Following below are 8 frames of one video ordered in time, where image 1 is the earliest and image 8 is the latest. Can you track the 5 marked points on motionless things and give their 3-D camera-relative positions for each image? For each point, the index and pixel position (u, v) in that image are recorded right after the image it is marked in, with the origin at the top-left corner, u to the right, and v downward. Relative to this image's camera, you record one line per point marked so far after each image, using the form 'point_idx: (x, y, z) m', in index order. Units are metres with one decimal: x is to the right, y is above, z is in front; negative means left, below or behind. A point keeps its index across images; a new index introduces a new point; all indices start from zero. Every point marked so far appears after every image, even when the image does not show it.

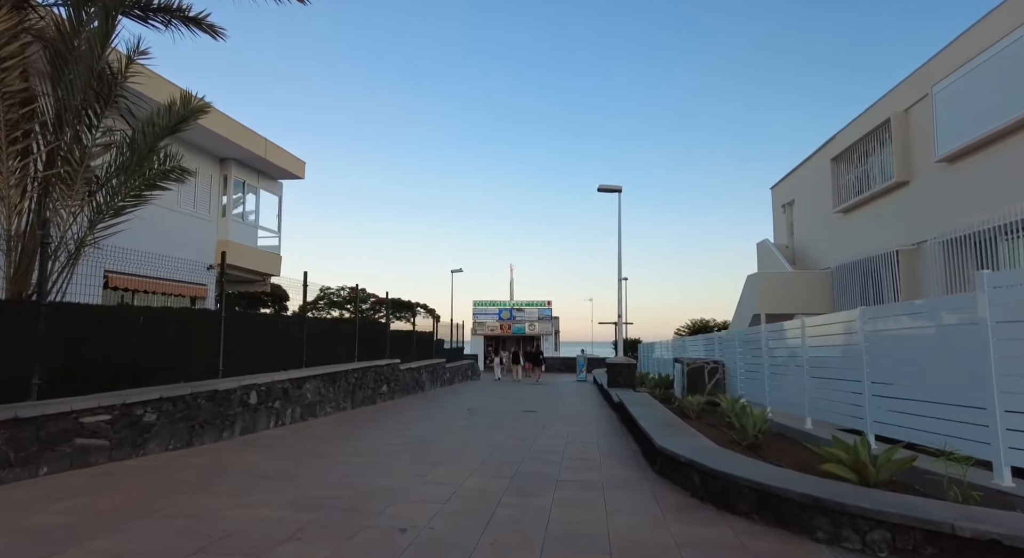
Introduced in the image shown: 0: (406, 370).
0: (-3.3, -2.8, +17.8) m
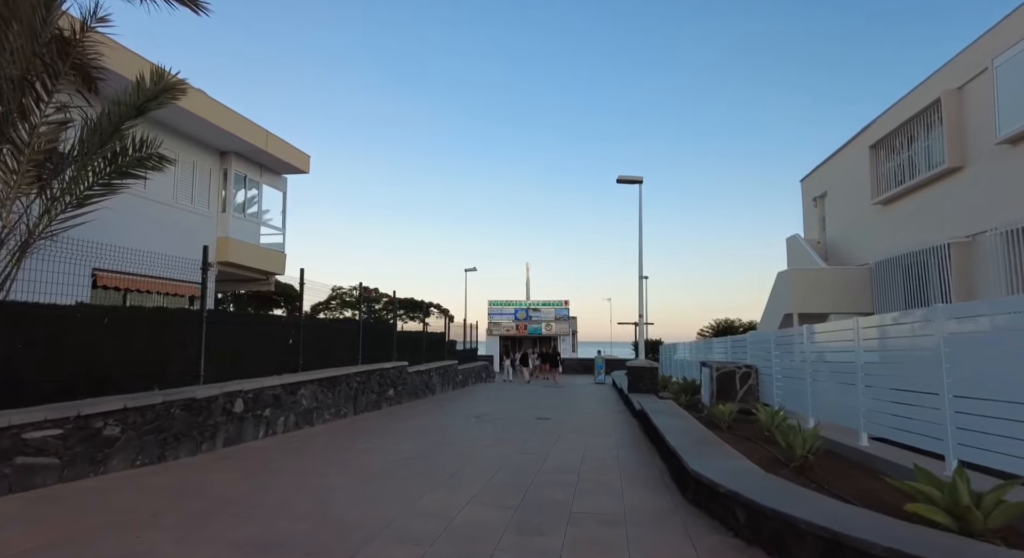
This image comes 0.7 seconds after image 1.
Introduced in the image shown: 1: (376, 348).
0: (-2.8, -2.7, +16.9) m
1: (-3.5, -1.8, +14.9) m
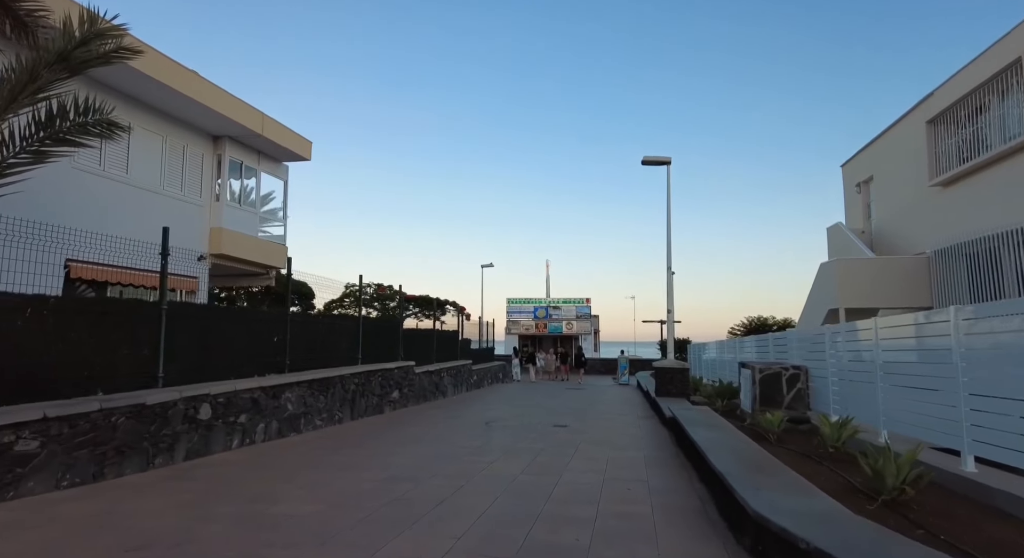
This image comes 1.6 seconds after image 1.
0: (-2.4, -2.6, +15.8) m
1: (-3.1, -1.6, +13.8) m
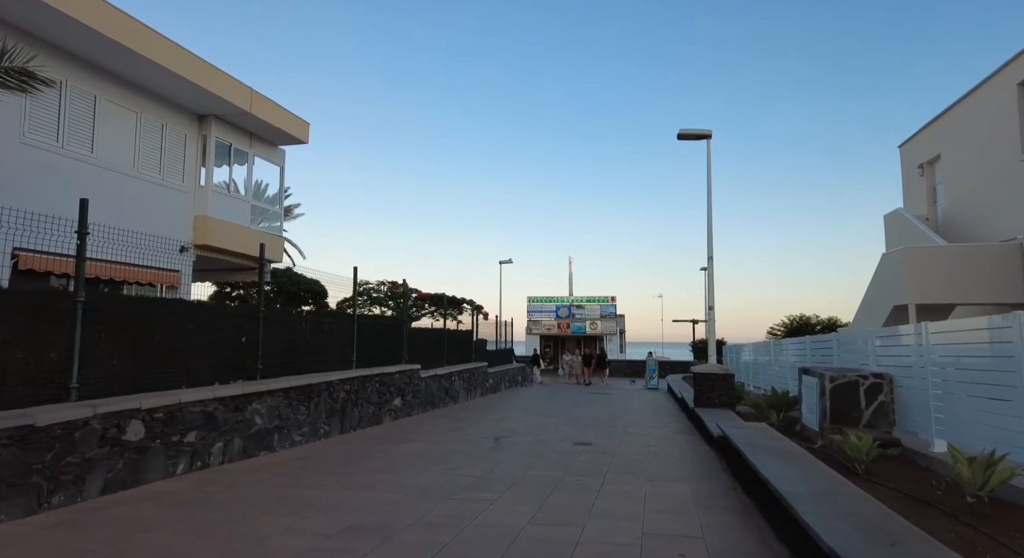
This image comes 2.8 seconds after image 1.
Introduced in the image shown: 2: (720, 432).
0: (-2.0, -2.4, +14.2) m
1: (-2.8, -1.5, +12.3) m
2: (+2.8, -2.1, +8.0) m
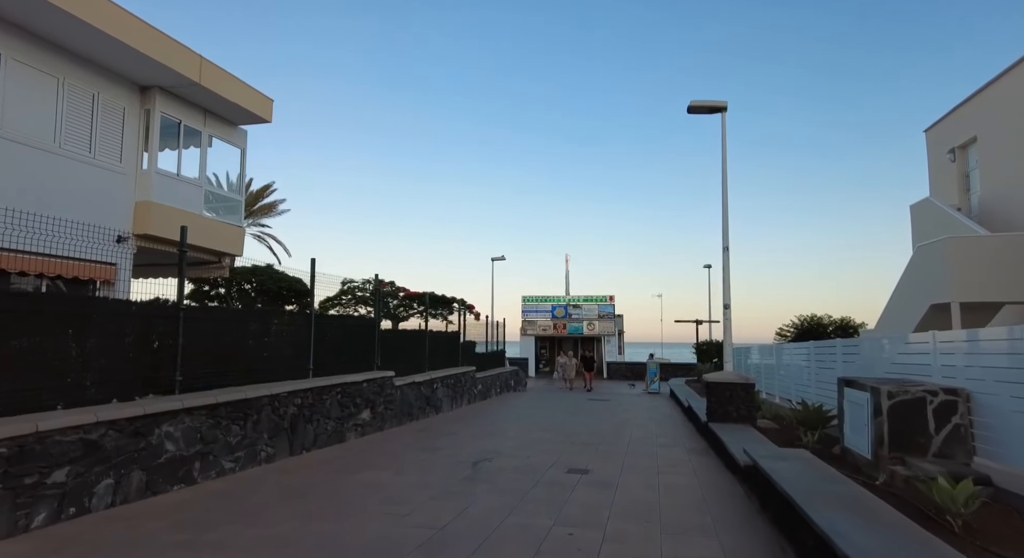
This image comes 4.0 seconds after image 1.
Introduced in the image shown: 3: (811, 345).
0: (-2.3, -2.3, +12.6) m
1: (-3.1, -1.3, +10.7) m
2: (+2.6, -2.0, +6.4) m
3: (+7.9, -1.7, +15.5) m
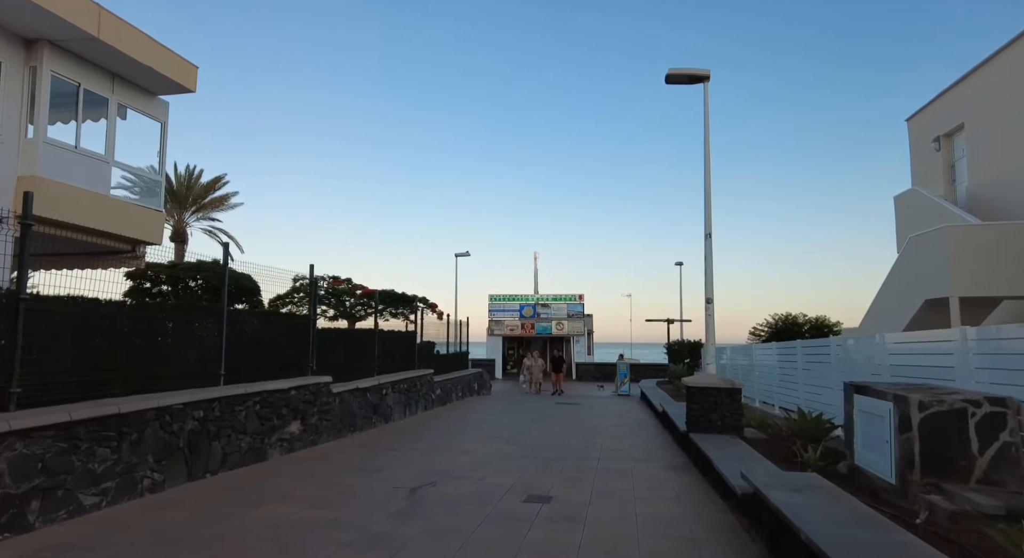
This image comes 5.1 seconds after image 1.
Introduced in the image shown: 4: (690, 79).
0: (-3.1, -2.2, +11.1) m
1: (-3.8, -1.2, +9.2) m
2: (+2.1, -1.8, +5.2) m
3: (+7.0, -1.6, +14.5) m
4: (+2.8, +3.2, +9.3) m
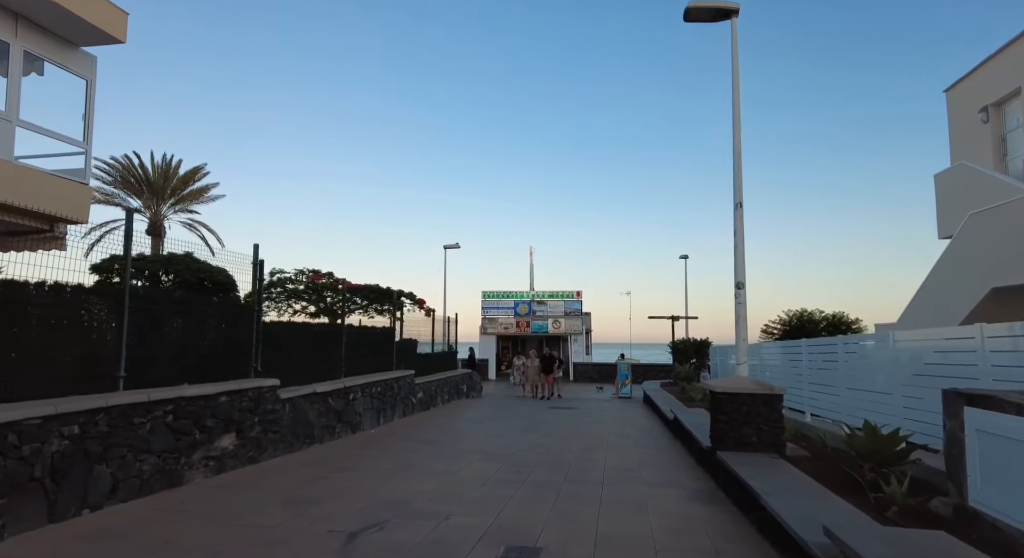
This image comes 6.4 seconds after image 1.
0: (-3.3, -1.9, +9.4) m
1: (-4.0, -0.9, +7.4) m
2: (+1.9, -1.6, +3.4) m
3: (+6.7, -1.4, +12.8) m
4: (+2.6, +3.4, +7.5) m
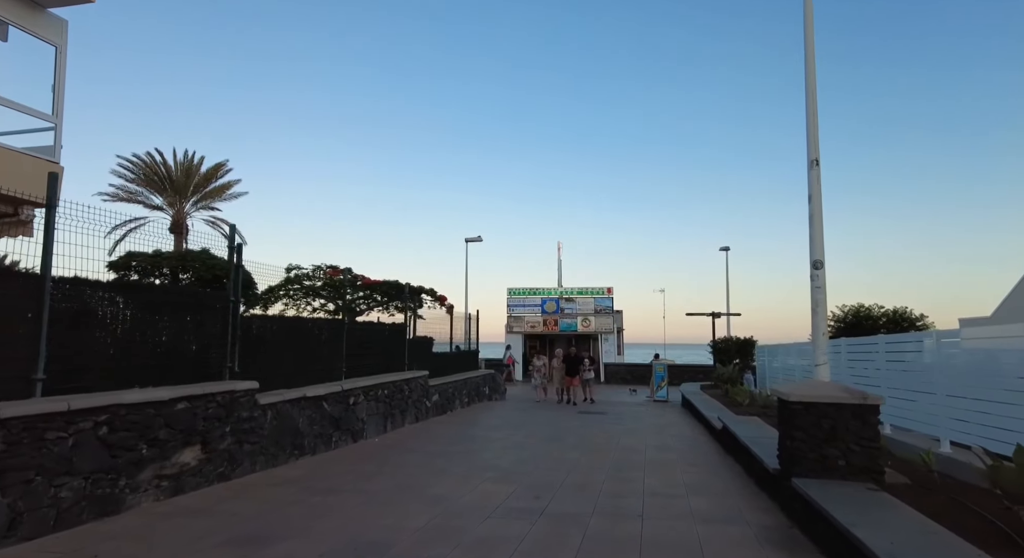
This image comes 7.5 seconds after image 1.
0: (-3.0, -1.7, +8.1) m
1: (-3.8, -0.7, +6.2) m
2: (+1.8, -1.4, +1.9) m
3: (+7.2, -1.1, +11.0) m
4: (+2.8, +3.6, +6.0) m
